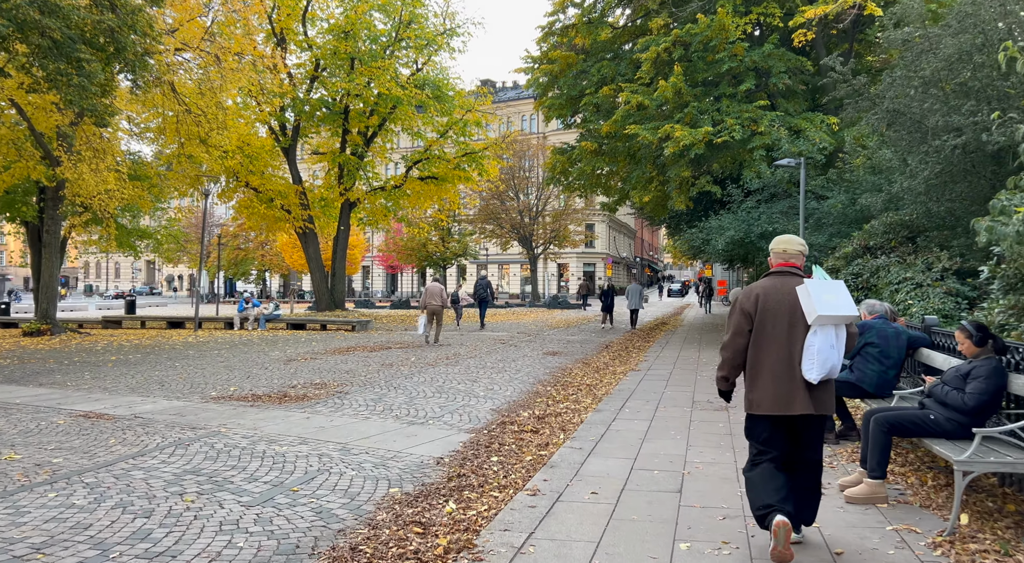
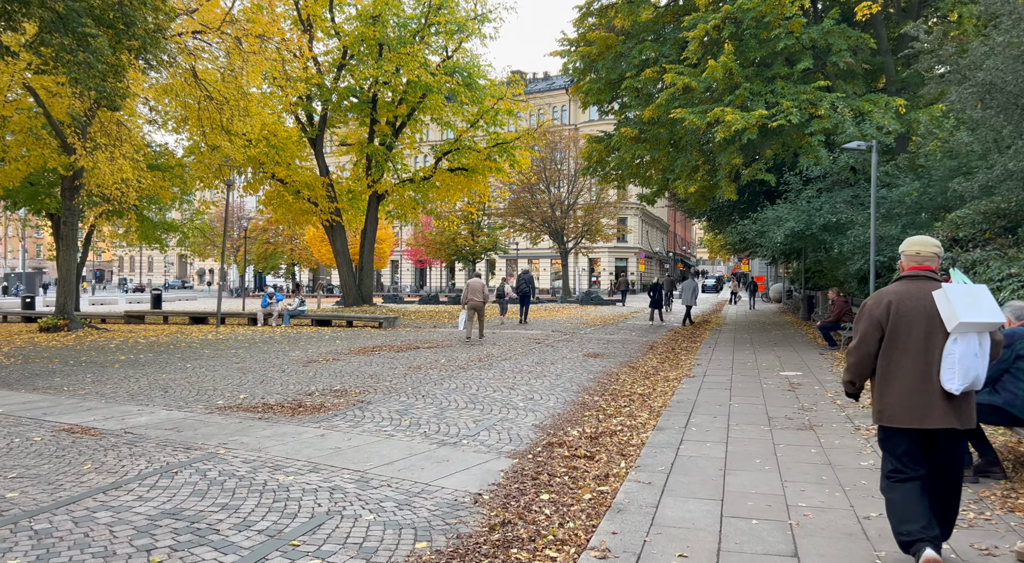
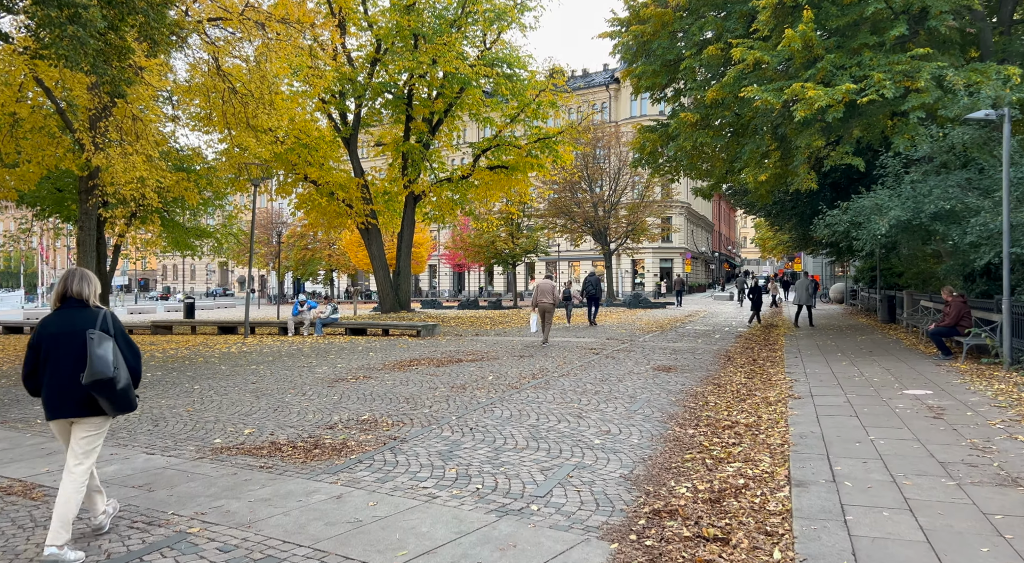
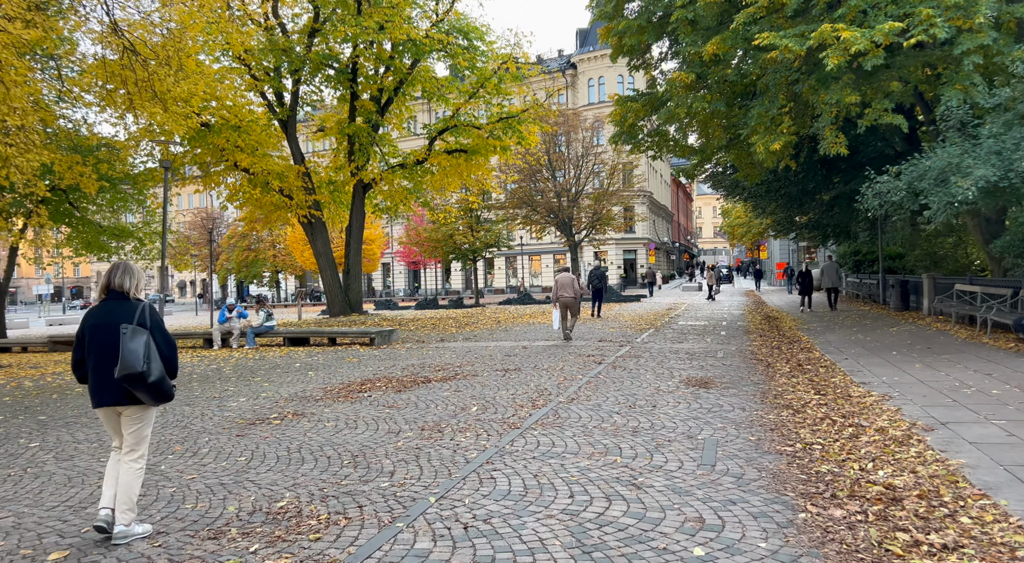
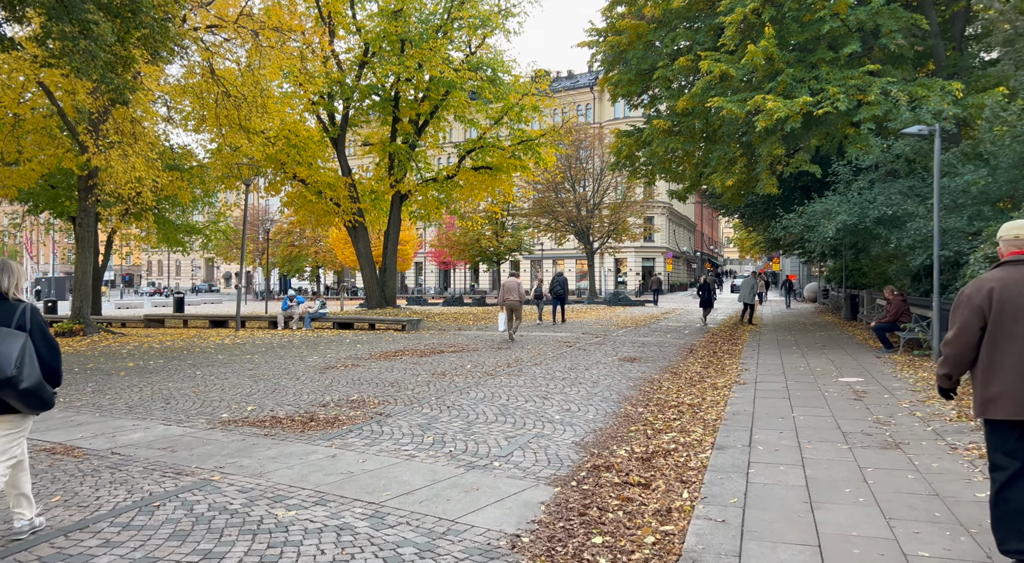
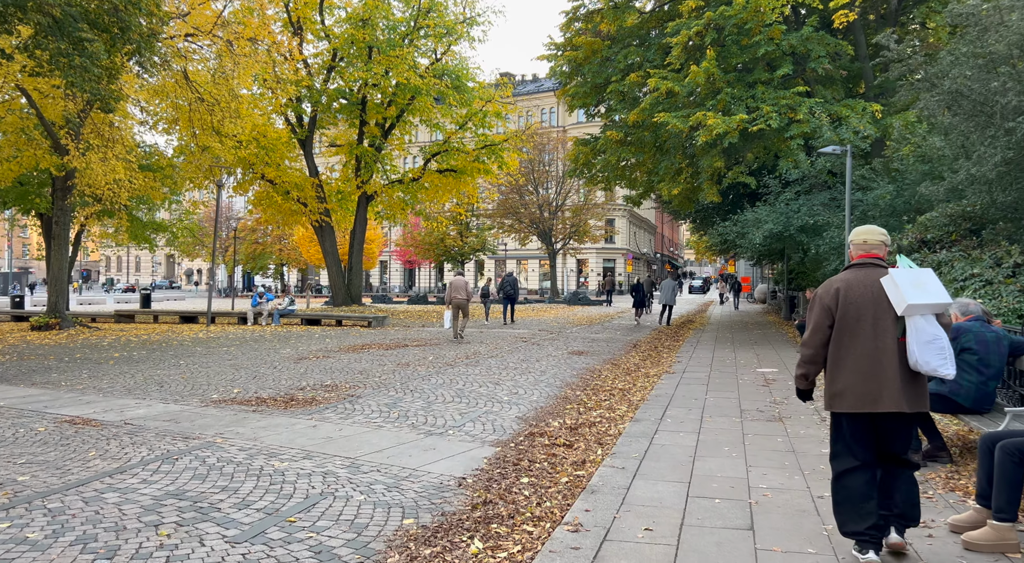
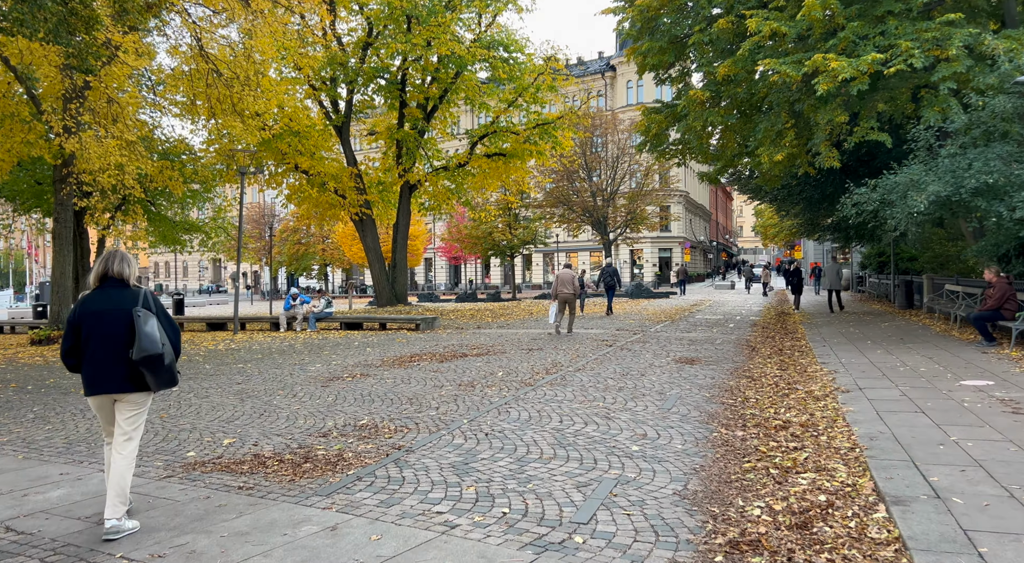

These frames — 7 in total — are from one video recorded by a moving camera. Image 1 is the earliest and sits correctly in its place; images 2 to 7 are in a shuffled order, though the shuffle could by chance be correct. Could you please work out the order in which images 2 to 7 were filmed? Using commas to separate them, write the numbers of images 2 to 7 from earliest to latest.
6, 2, 5, 3, 7, 4
